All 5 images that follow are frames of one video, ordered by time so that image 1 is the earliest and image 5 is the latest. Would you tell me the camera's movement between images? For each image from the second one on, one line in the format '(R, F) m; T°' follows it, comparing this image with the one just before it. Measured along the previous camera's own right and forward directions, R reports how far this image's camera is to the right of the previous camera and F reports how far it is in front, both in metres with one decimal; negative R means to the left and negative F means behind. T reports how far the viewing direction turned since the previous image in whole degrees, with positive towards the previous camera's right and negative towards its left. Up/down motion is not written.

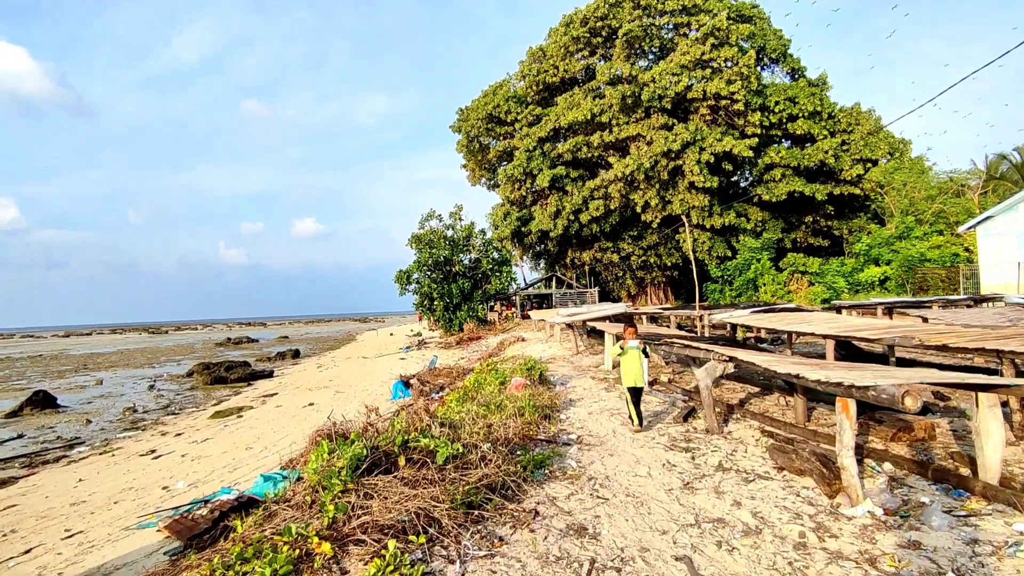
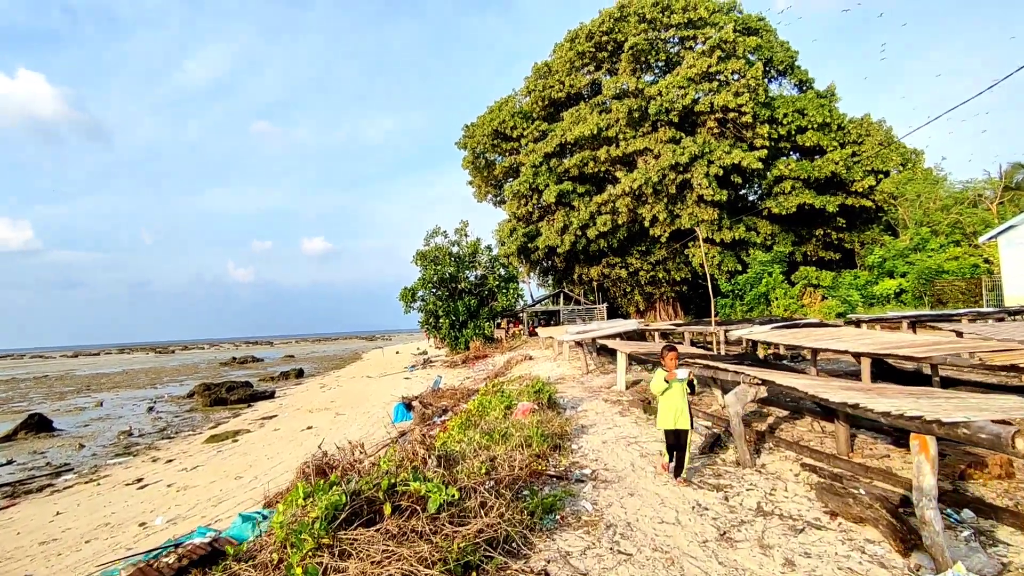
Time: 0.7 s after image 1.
(0.0, +0.6) m; -1°
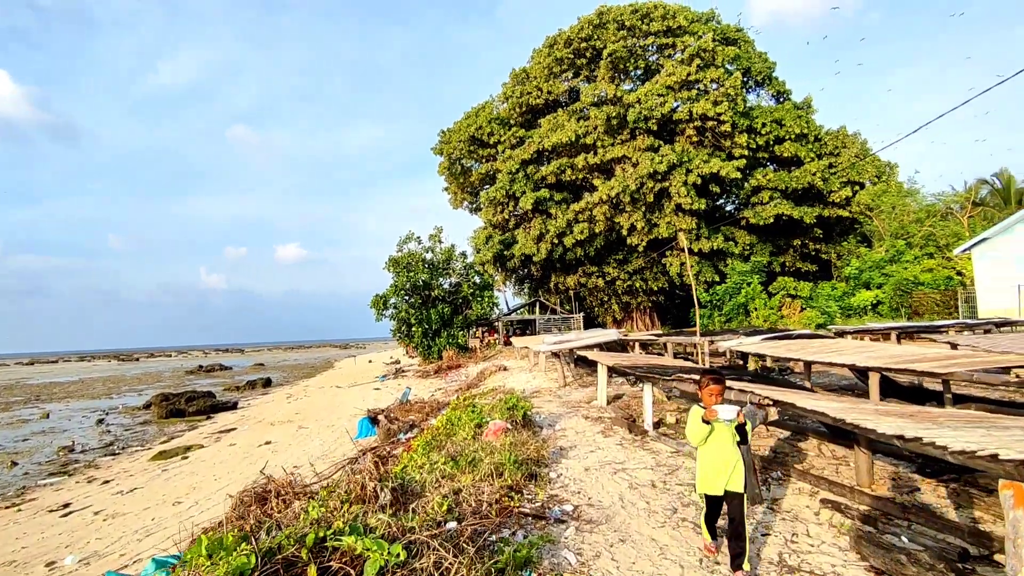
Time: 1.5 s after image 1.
(0.0, +0.8) m; +2°
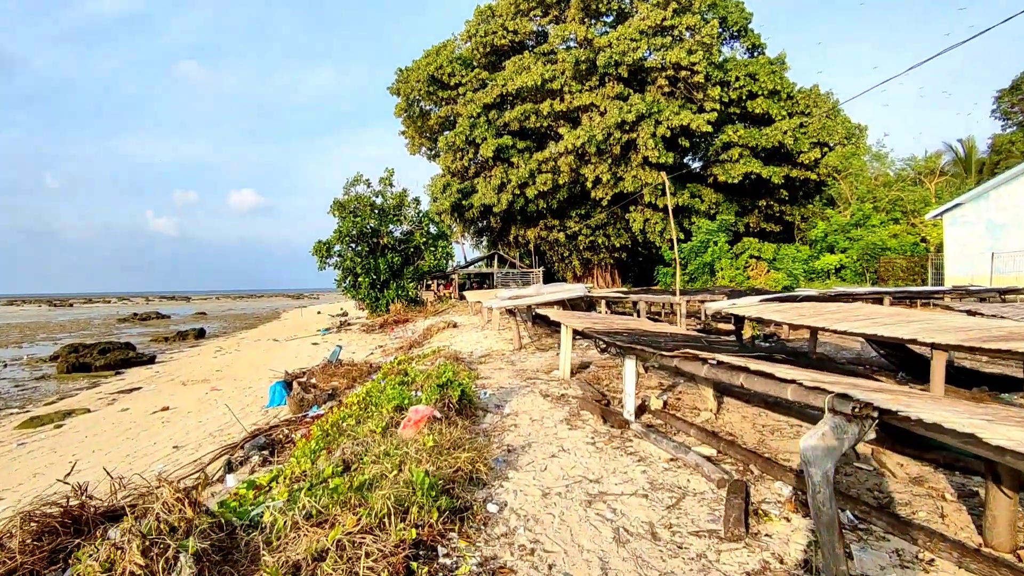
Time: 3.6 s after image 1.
(+0.2, +2.0) m; +4°
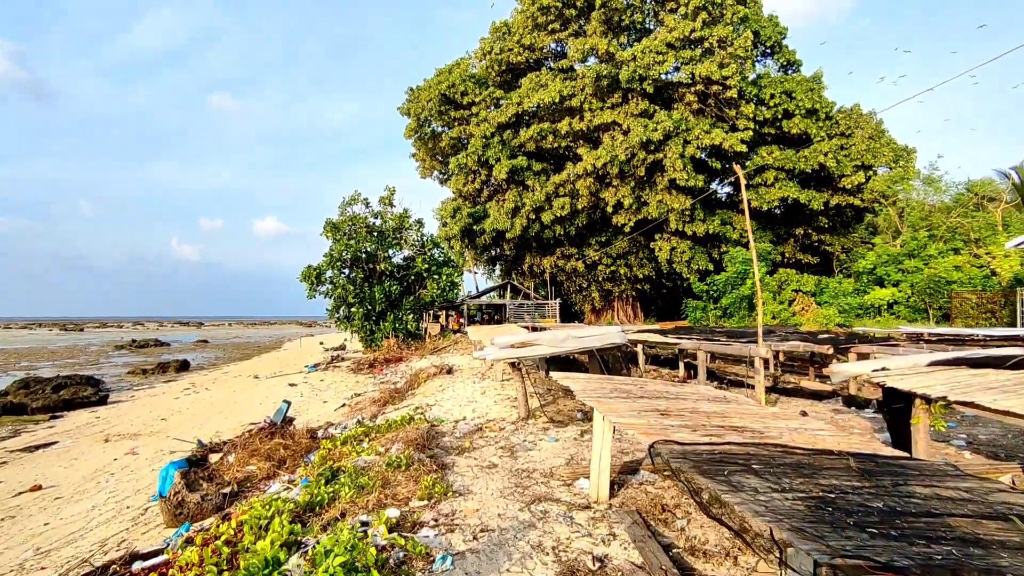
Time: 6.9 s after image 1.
(+0.1, +3.2) m; -2°
